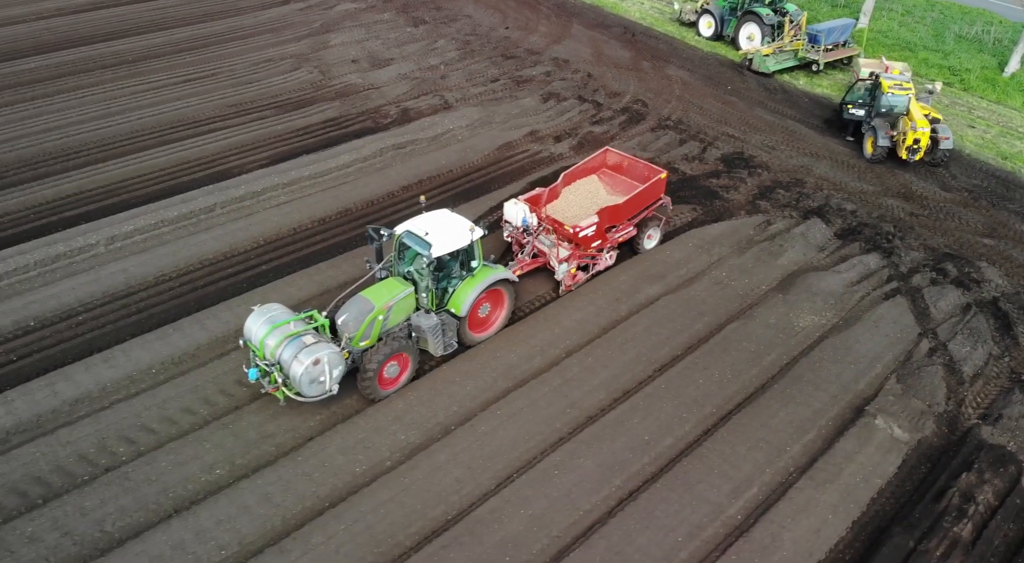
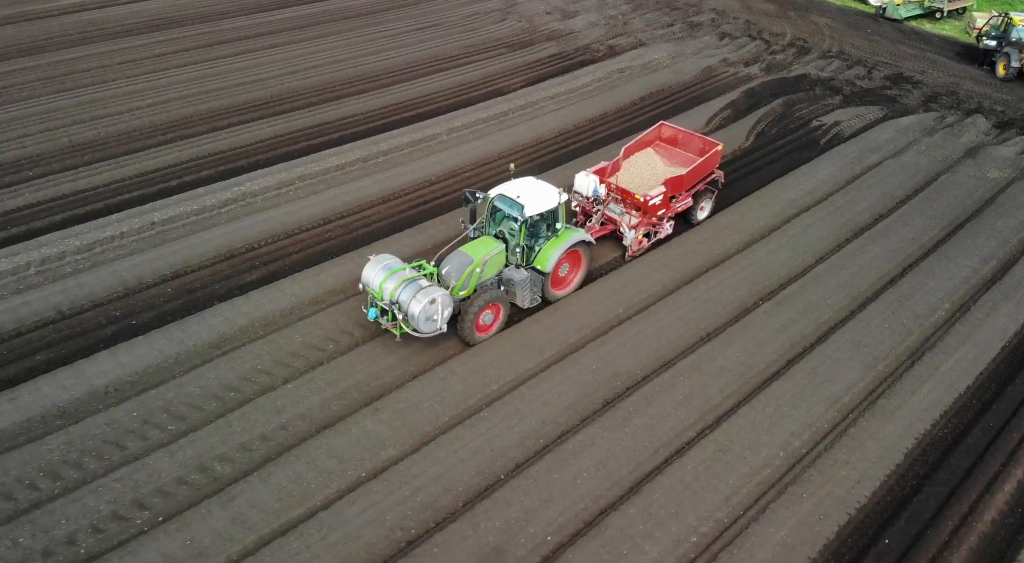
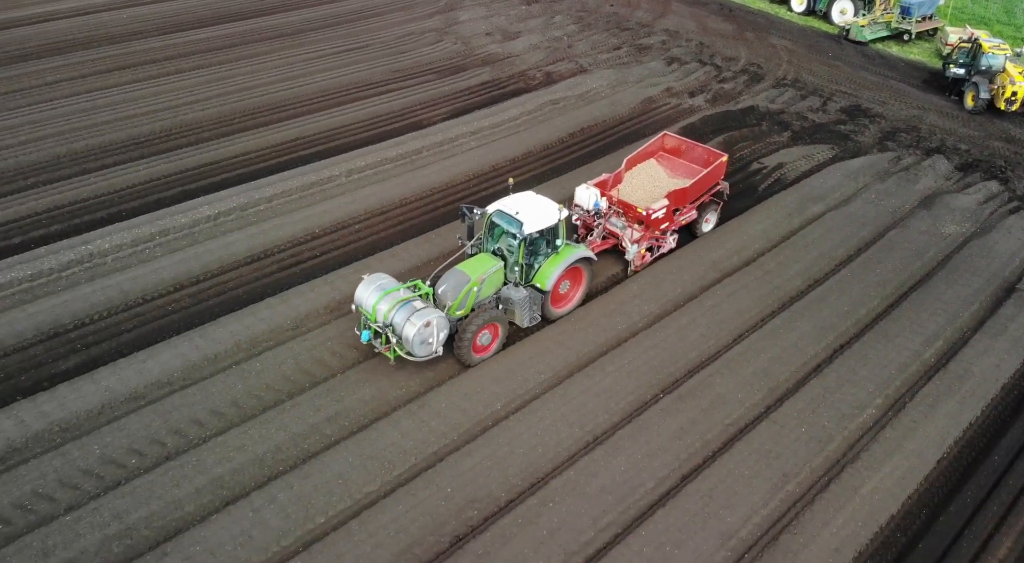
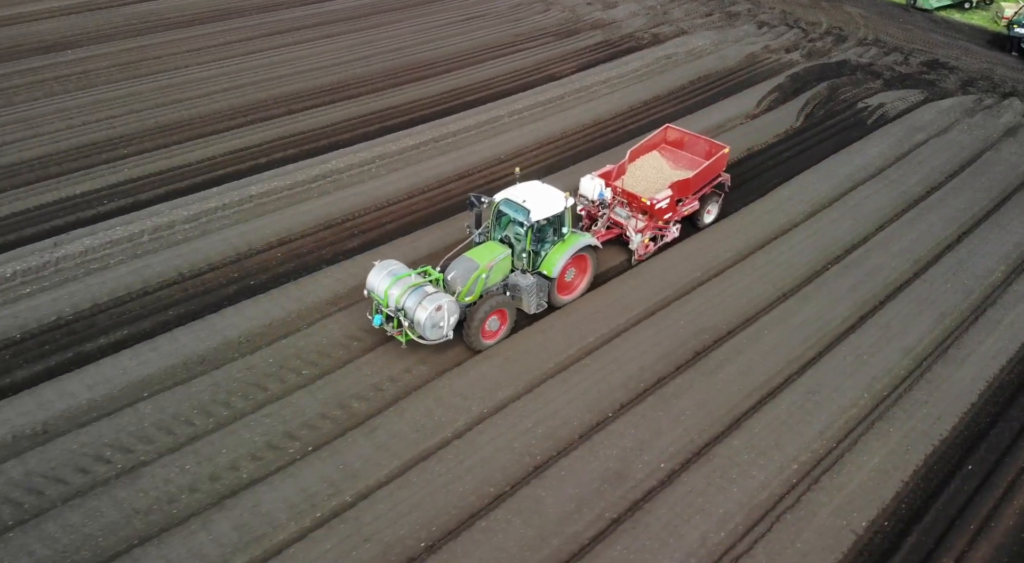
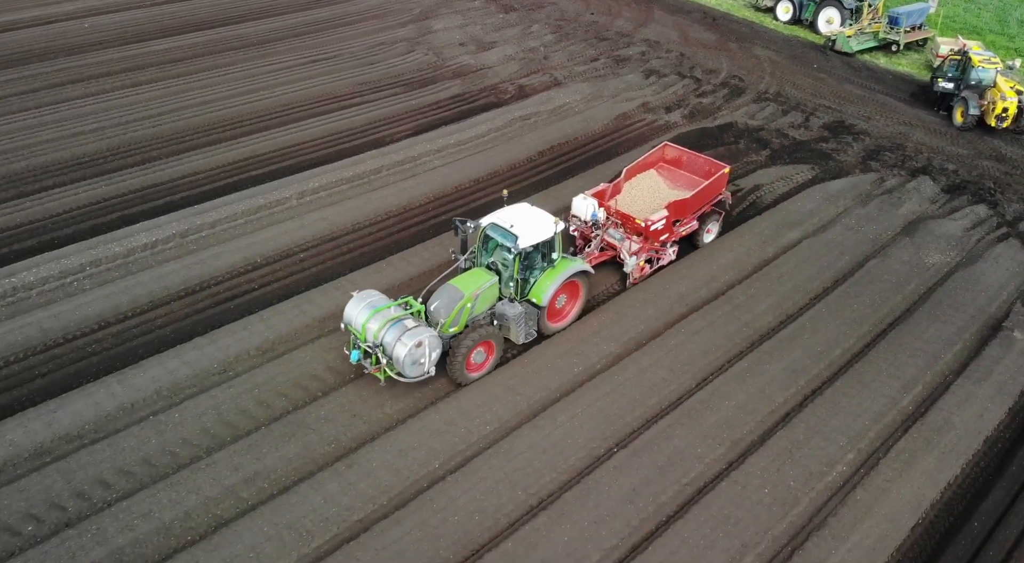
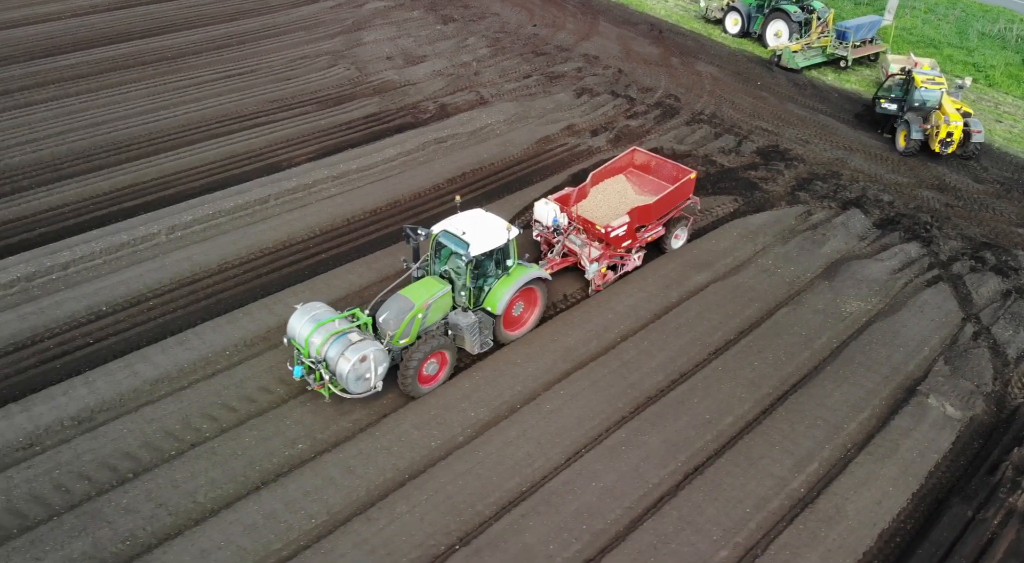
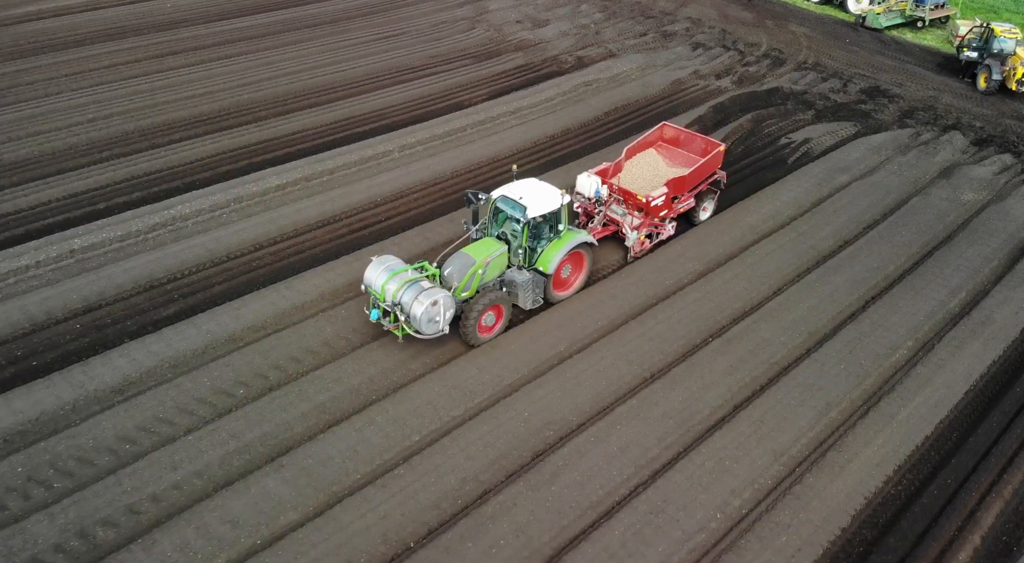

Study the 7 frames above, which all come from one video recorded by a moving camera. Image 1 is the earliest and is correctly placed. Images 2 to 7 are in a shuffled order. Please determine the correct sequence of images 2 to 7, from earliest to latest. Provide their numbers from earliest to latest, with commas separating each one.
6, 5, 3, 7, 2, 4
